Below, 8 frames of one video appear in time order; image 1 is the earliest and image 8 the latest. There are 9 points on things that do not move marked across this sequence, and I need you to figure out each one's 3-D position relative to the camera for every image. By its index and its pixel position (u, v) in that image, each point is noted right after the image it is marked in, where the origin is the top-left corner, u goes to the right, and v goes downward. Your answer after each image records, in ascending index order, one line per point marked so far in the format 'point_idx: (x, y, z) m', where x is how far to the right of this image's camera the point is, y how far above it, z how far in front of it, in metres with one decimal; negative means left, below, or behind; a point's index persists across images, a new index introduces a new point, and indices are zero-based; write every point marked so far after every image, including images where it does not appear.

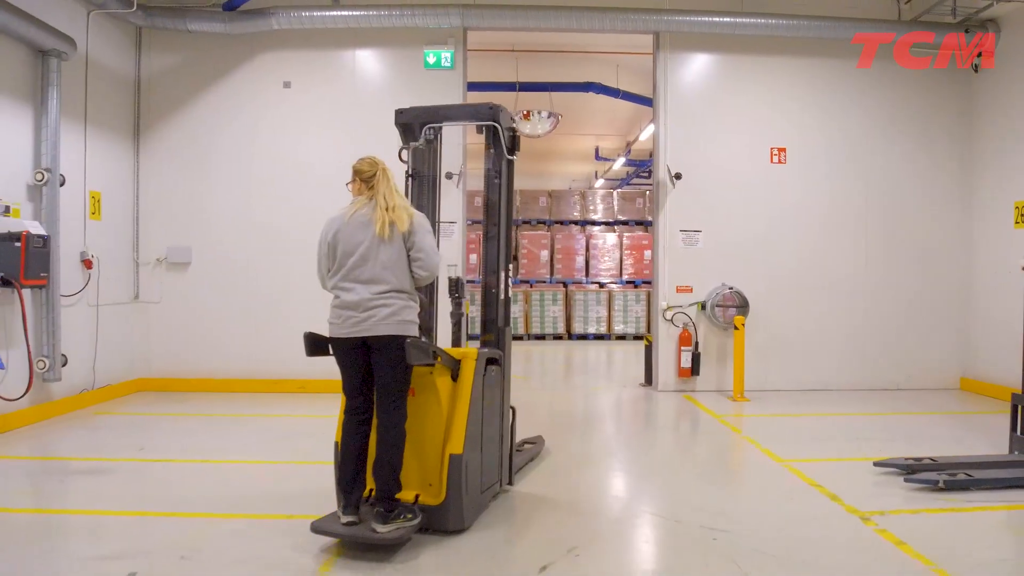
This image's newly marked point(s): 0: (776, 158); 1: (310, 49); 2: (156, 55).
0: (+2.9, +1.4, +6.0) m
1: (-2.1, +2.5, +5.9) m
2: (-3.8, +2.5, +5.9) m
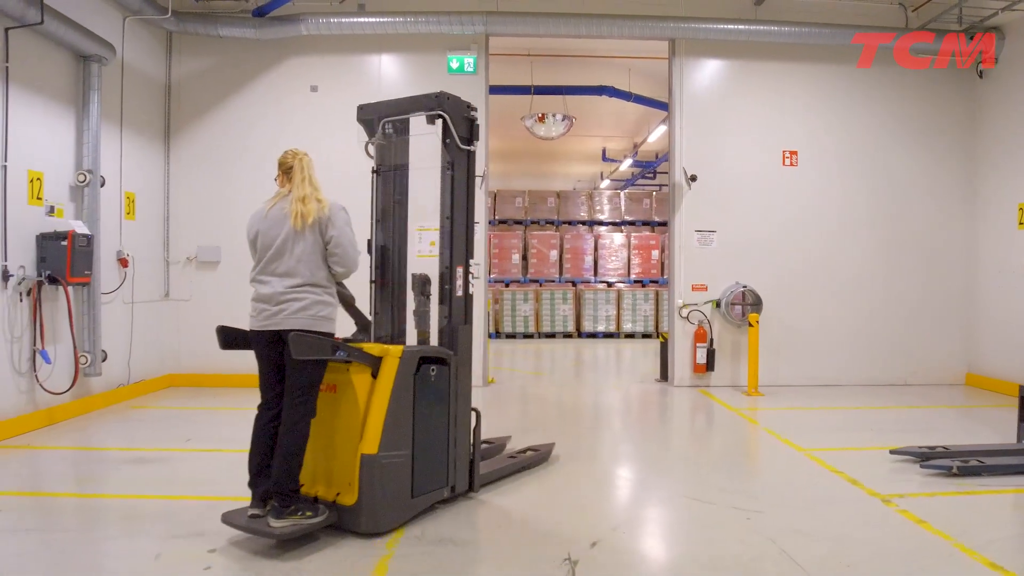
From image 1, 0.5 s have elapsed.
0: (+3.2, +1.5, +6.2) m
1: (-1.9, +2.6, +6.1) m
2: (-3.6, +2.5, +6.1) m
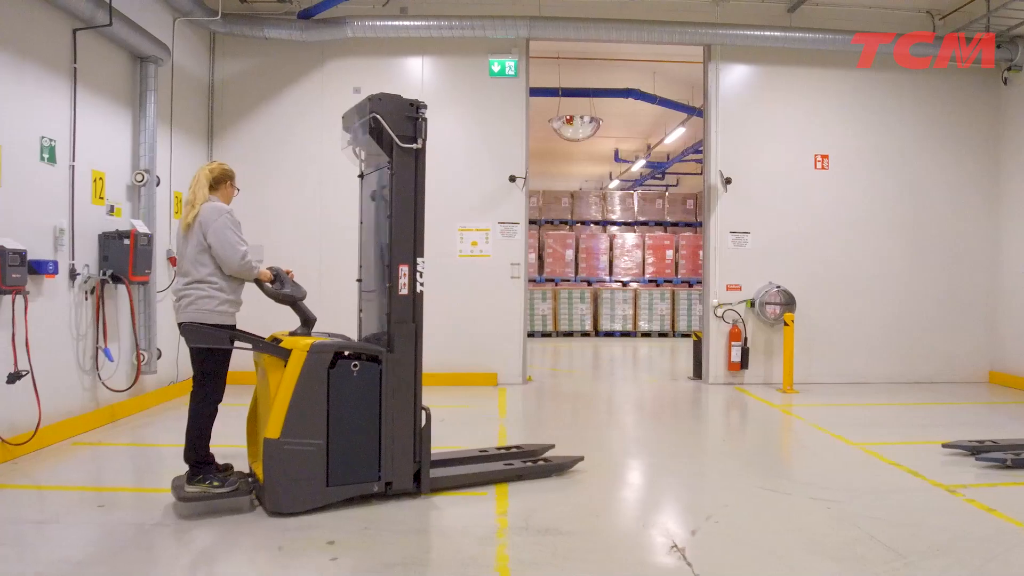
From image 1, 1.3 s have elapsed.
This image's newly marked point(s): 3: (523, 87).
0: (+3.6, +1.4, +6.4) m
1: (-1.5, +2.6, +6.2) m
2: (-3.1, +2.5, +6.1) m
3: (+0.1, +2.2, +6.2) m
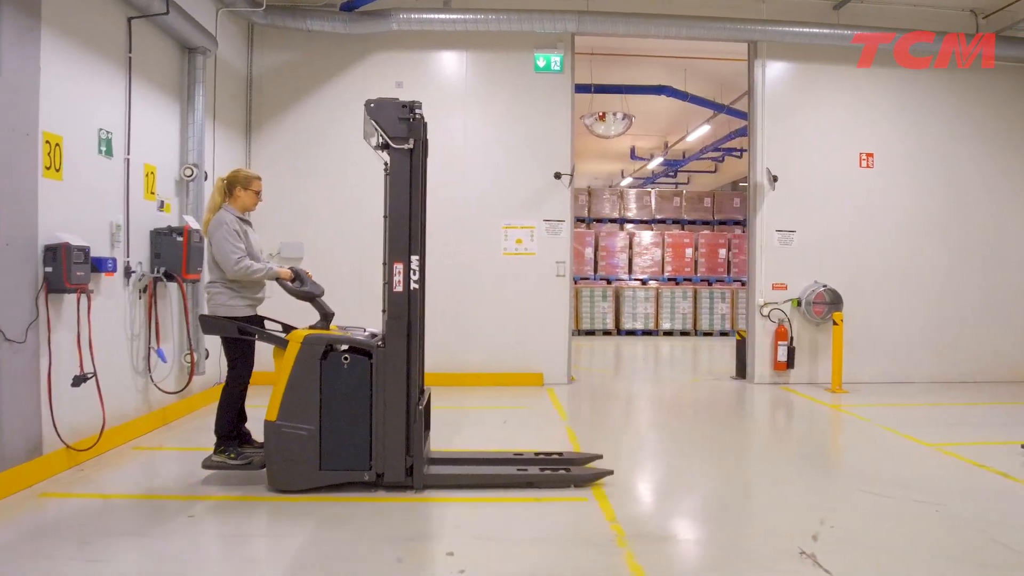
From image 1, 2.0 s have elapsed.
0: (+4.1, +1.5, +6.4) m
1: (-1.0, +2.6, +6.1) m
2: (-2.6, +2.5, +6.0) m
3: (+0.6, +2.2, +6.1) m
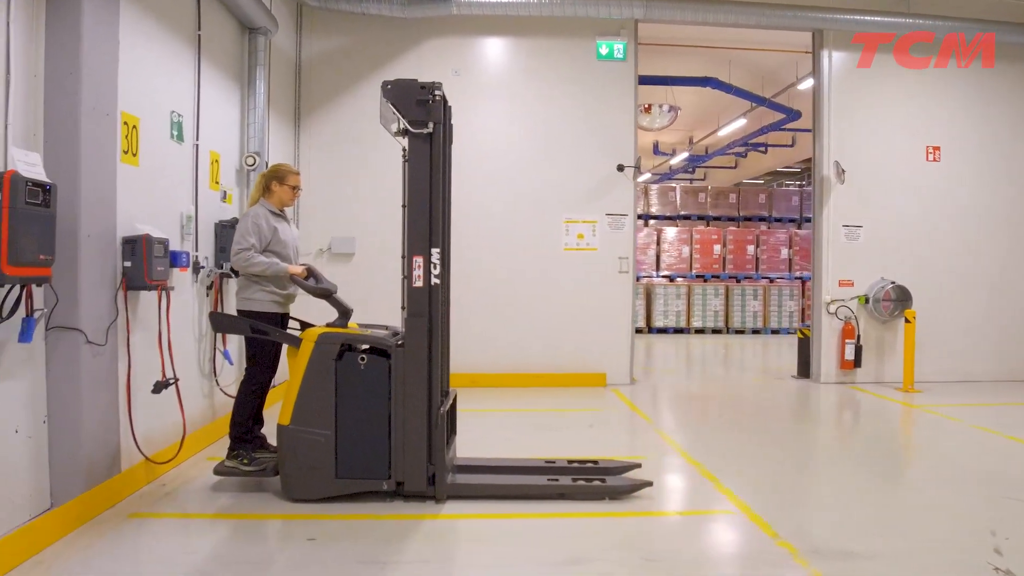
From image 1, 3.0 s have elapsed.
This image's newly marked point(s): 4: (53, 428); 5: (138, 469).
0: (+4.7, +1.5, +6.2) m
1: (-0.4, +2.6, +5.8) m
2: (-2.0, +2.6, +5.7) m
3: (+1.3, +2.3, +5.8) m
4: (-2.2, -0.7, +2.7) m
5: (-2.1, -1.0, +3.2) m
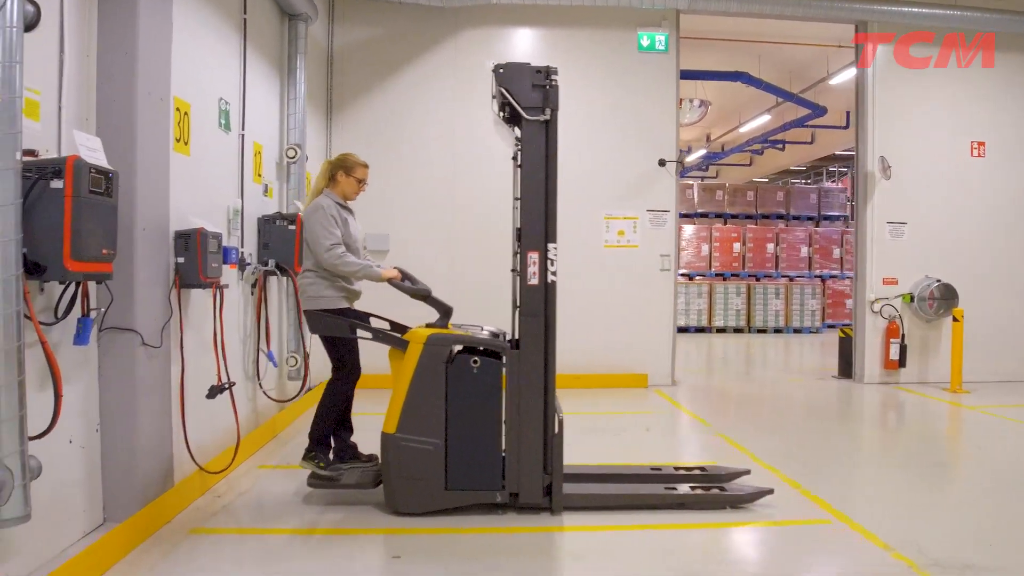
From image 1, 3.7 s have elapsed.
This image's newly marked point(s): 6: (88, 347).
0: (+5.1, +1.5, +6.1) m
1: (0.0, +2.6, +5.6) m
2: (-1.6, +2.6, +5.5) m
3: (+1.6, +2.3, +5.7) m
4: (-1.8, -0.7, +2.5) m
5: (-1.7, -1.0, +3.0) m
6: (-1.8, -0.3, +2.4) m
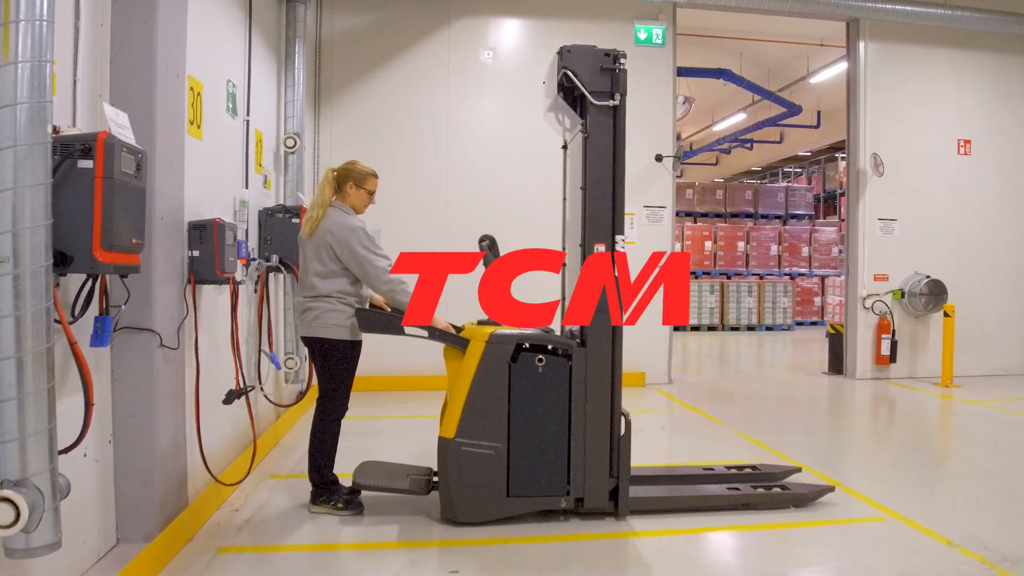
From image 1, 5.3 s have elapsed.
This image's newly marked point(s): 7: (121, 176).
0: (+5.0, +1.6, +6.4) m
1: (0.0, +2.7, +5.5) m
2: (-1.6, +2.6, +5.2) m
3: (+1.6, +2.3, +5.7) m
4: (-1.6, -0.7, +2.3) m
5: (-1.5, -1.0, +2.8) m
6: (-1.6, -0.2, +2.2) m
7: (-1.3, +0.4, +1.8) m
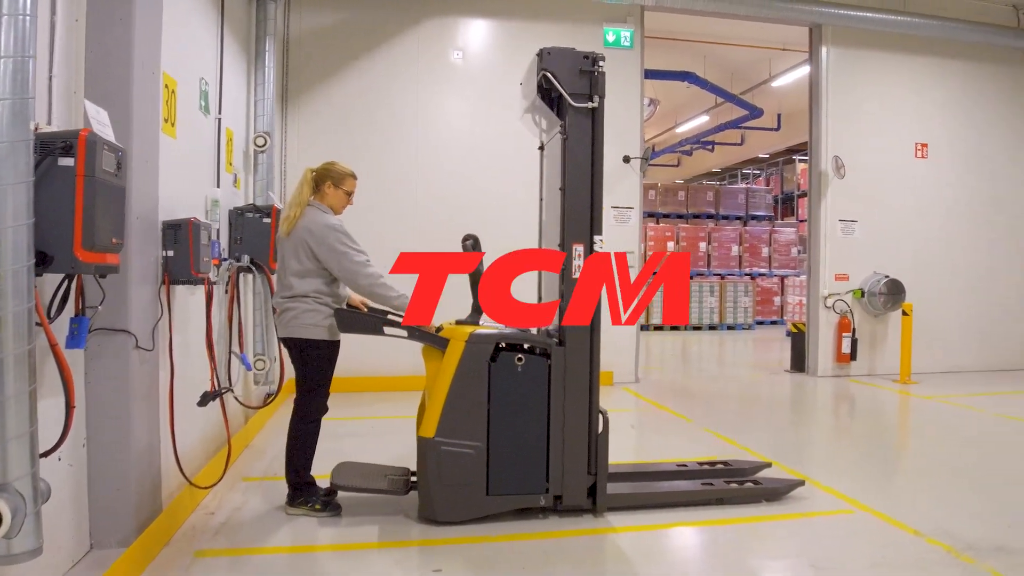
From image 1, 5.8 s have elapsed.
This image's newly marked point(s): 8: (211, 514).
0: (+4.6, +1.6, +6.8) m
1: (-0.3, +2.7, +5.5) m
2: (-1.9, +2.6, +5.2) m
3: (+1.3, +2.3, +5.9) m
4: (-1.6, -0.7, +2.2) m
5: (-1.6, -1.0, +2.7) m
6: (-1.7, -0.2, +2.1) m
7: (-1.3, +0.4, +1.8) m
8: (-1.6, -1.1, +2.8) m
